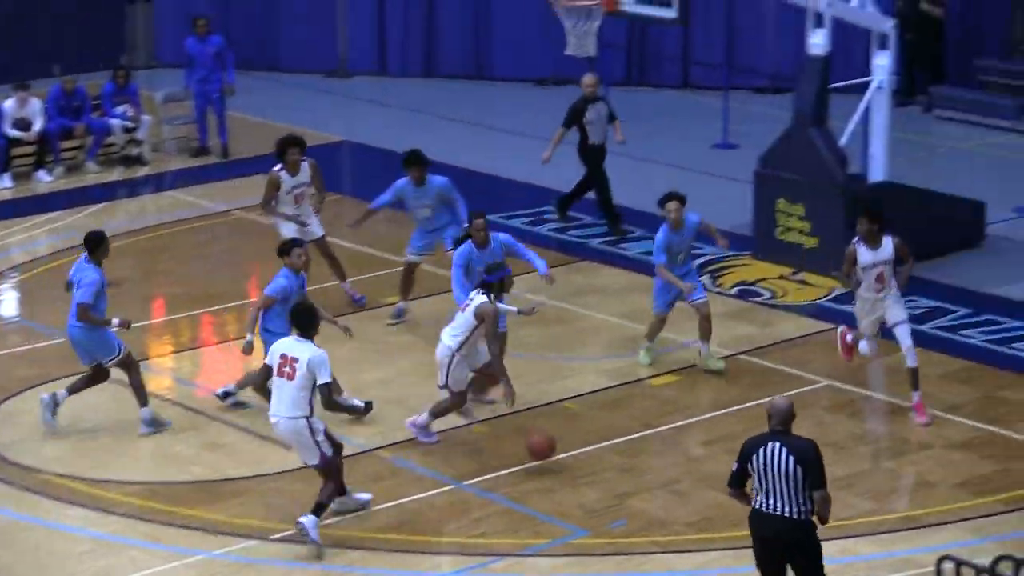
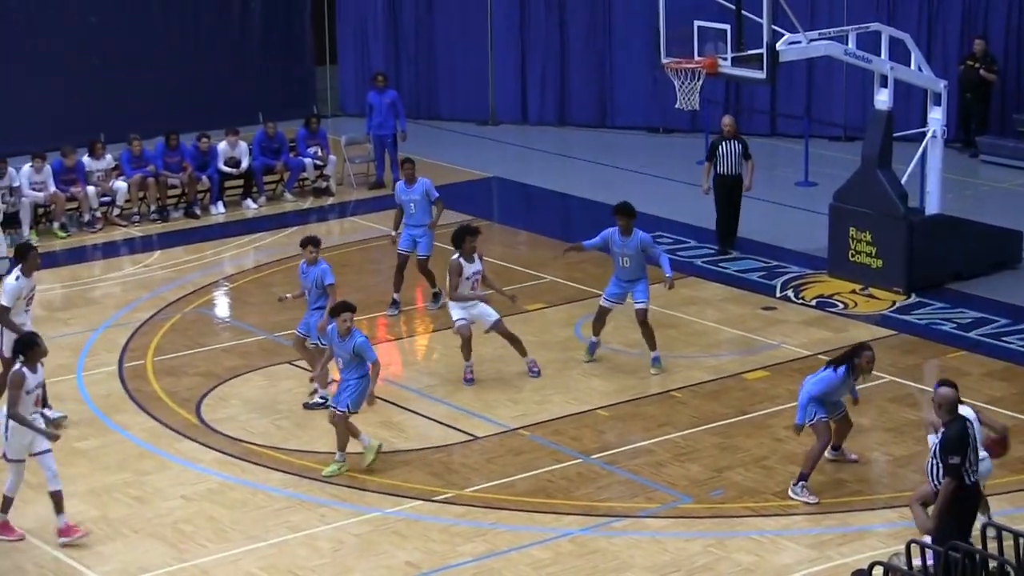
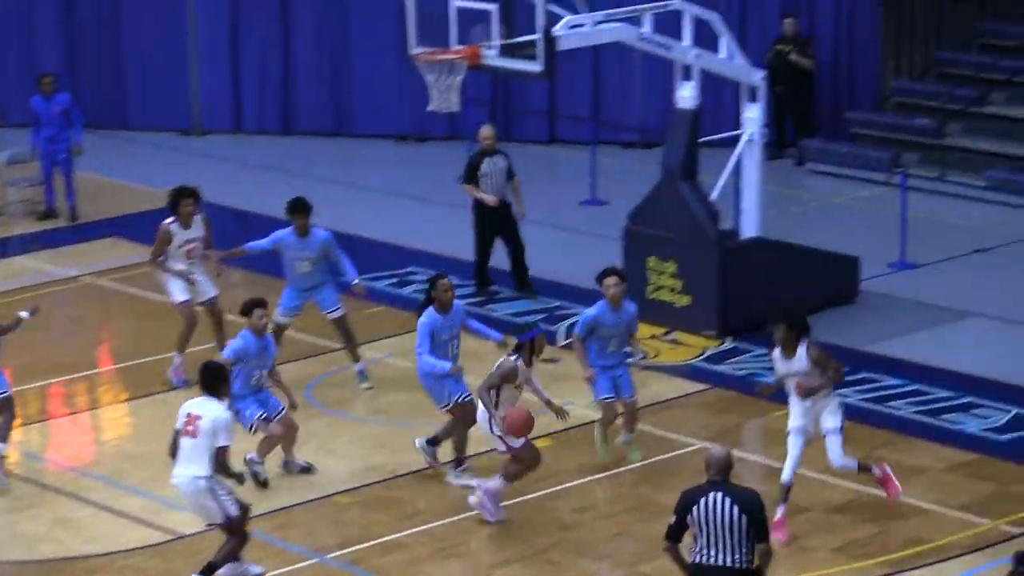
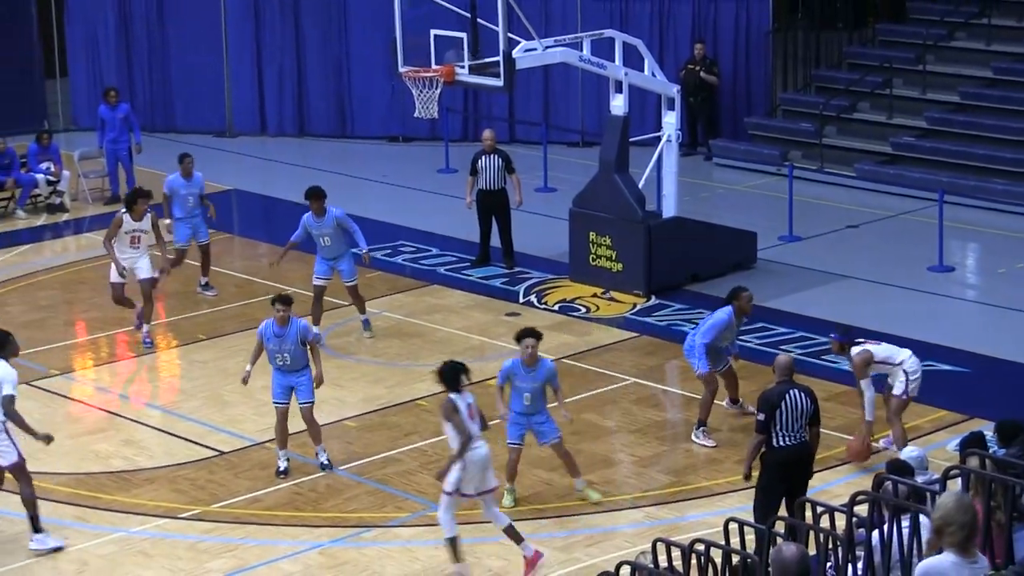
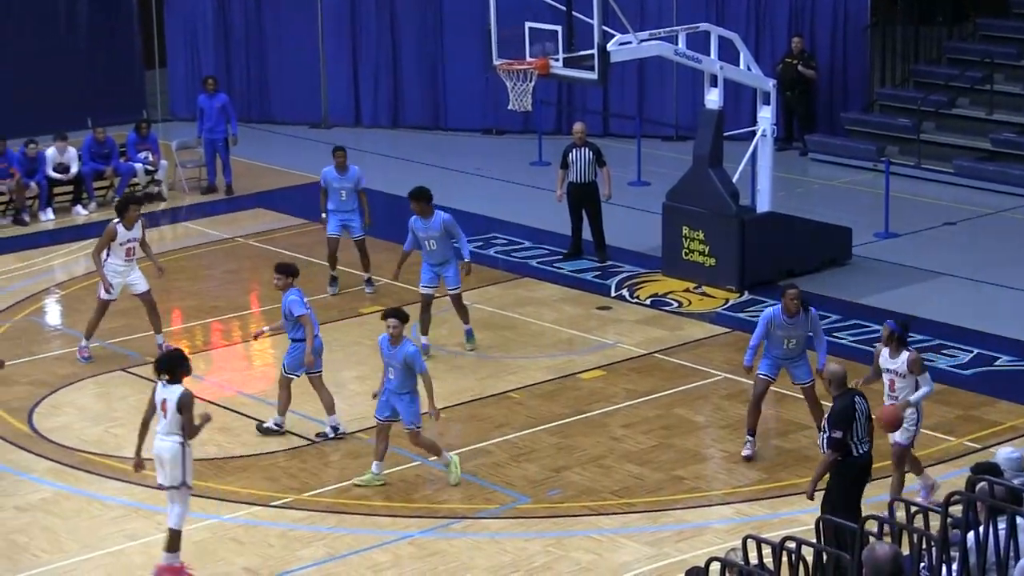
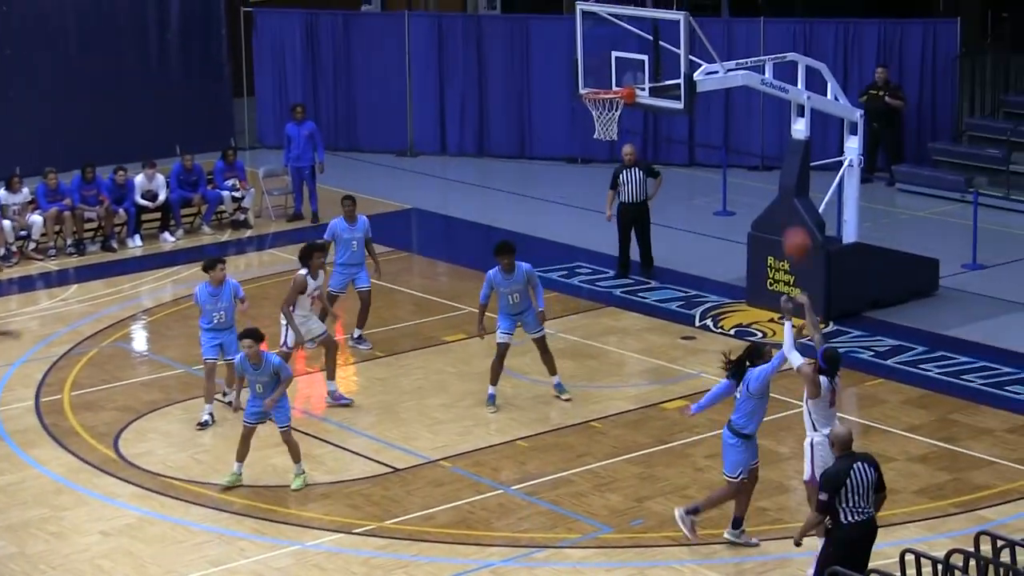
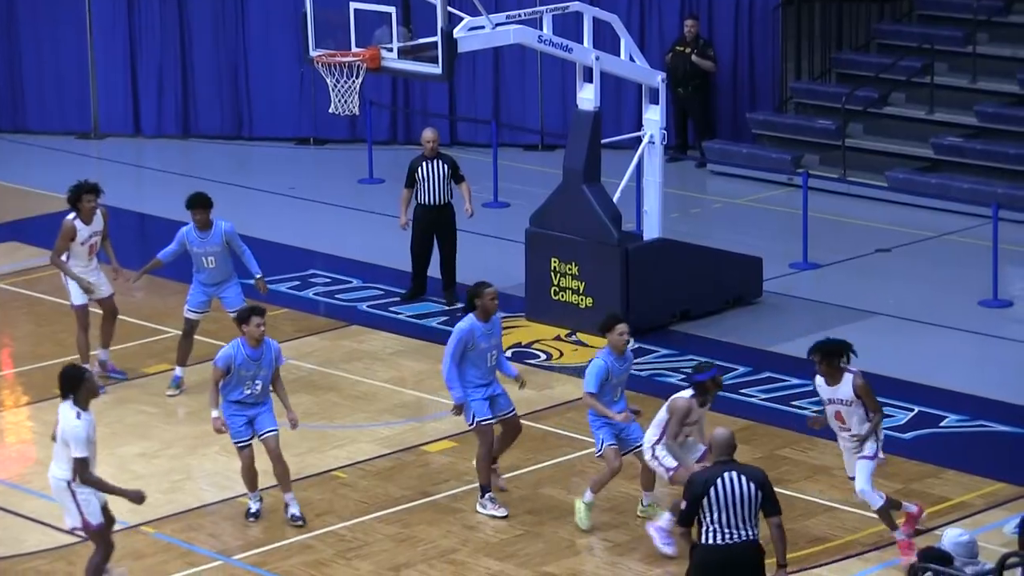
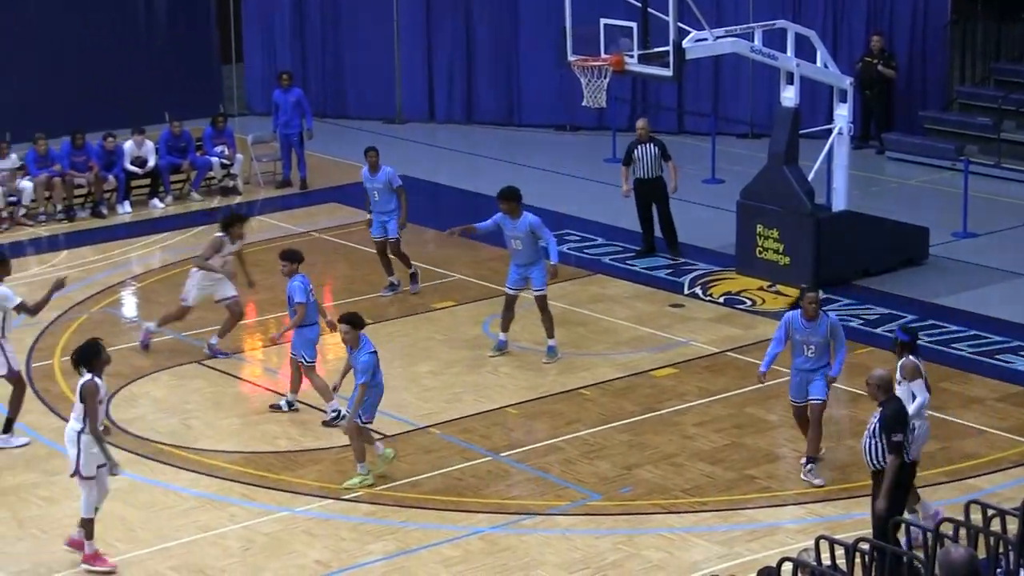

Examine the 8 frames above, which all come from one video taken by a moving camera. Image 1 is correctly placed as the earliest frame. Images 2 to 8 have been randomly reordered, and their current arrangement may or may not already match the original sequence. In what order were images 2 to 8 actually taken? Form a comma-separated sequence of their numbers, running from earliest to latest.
3, 7, 4, 5, 8, 2, 6
